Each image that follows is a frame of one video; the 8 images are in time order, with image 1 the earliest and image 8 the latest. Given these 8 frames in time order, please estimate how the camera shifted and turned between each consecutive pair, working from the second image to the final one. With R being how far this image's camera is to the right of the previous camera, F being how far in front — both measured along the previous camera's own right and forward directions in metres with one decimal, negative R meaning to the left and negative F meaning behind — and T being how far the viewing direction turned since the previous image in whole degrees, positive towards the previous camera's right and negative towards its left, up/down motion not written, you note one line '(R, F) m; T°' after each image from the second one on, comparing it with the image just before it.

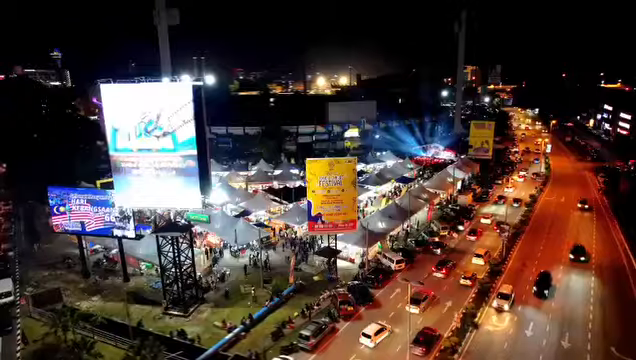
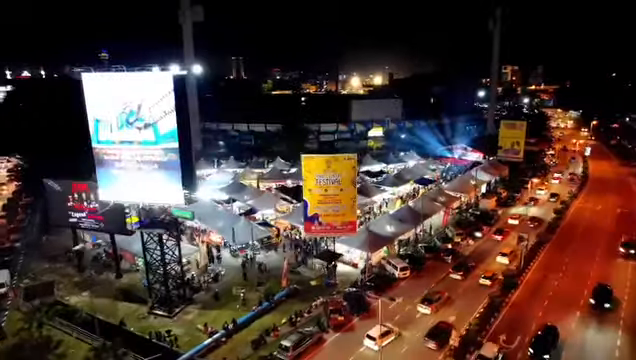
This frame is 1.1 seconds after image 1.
(+1.8, +1.4) m; -5°
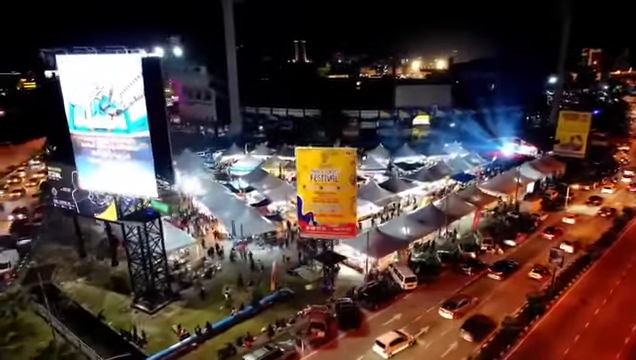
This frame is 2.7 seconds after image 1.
(+2.7, +2.2) m; -8°
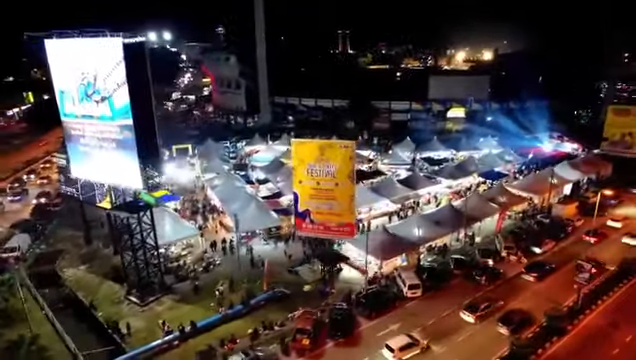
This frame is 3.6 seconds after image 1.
(+1.7, +1.3) m; -6°
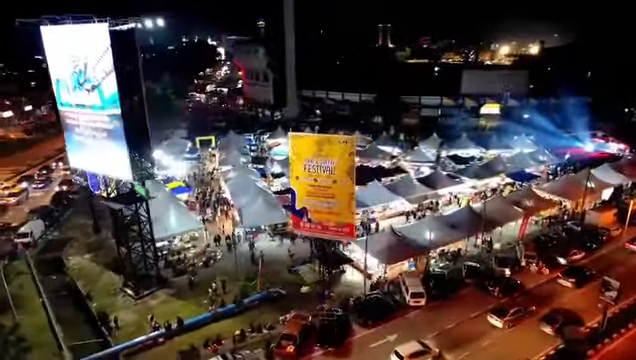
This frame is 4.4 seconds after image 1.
(+1.4, +1.0) m; -5°
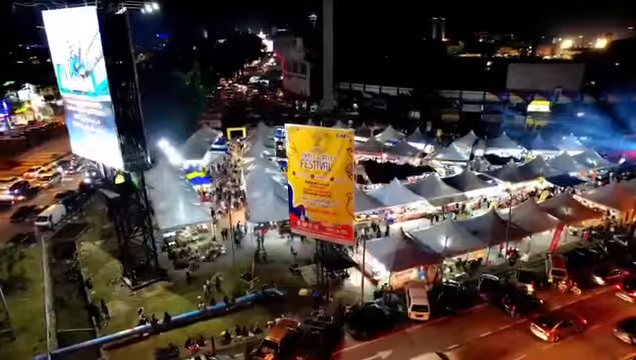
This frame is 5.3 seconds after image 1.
(+1.7, +1.2) m; -6°
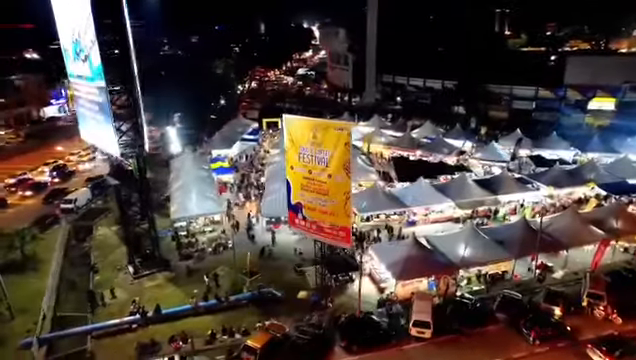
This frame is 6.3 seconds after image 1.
(+1.7, +1.2) m; -7°
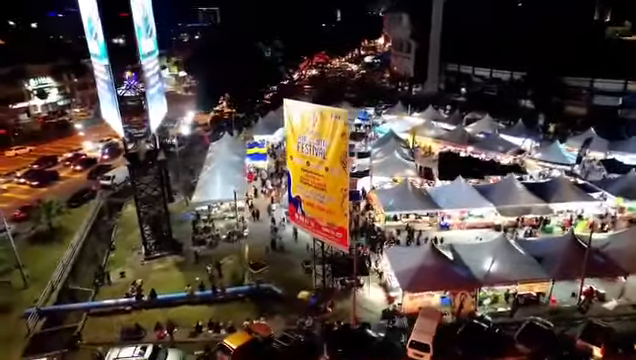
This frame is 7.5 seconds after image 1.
(+2.0, +1.4) m; -9°
